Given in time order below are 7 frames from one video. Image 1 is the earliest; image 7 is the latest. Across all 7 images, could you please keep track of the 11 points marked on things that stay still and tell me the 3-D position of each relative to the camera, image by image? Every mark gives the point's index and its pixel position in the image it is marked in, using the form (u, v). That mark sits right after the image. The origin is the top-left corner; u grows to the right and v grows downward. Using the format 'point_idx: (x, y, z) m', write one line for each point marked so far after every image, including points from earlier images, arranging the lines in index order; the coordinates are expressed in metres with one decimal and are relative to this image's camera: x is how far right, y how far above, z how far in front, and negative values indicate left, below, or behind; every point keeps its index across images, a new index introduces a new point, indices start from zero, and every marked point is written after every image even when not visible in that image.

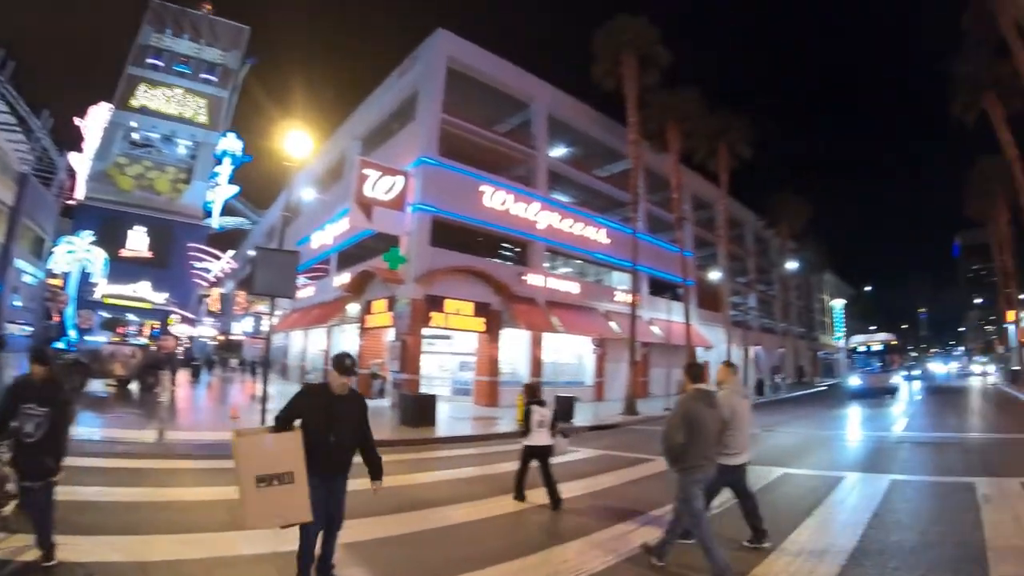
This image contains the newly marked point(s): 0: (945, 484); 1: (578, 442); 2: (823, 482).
0: (+7.4, -3.5, +10.1) m
1: (+1.2, -5.0, +18.4) m
2: (+6.0, -3.9, +11.5) m
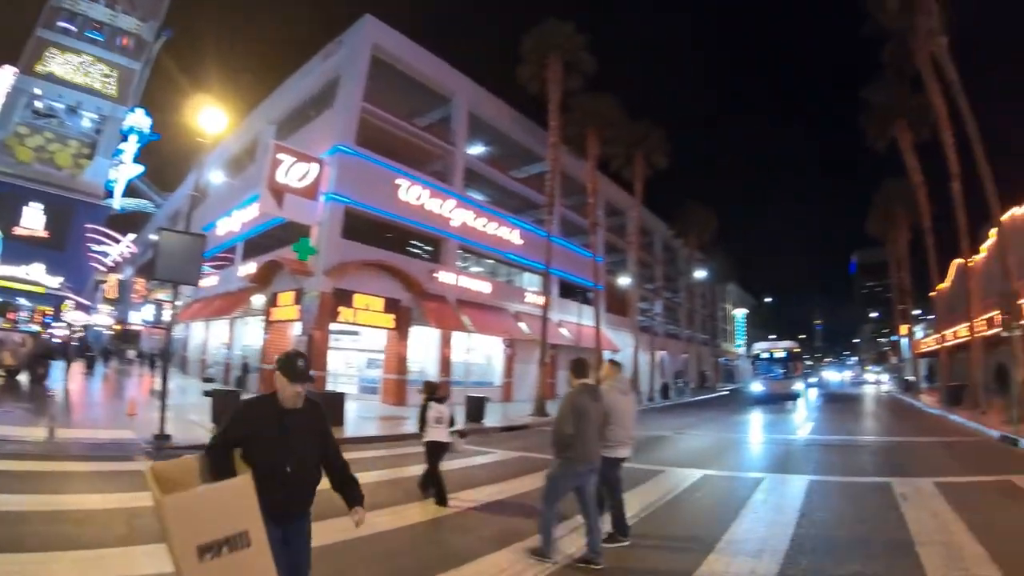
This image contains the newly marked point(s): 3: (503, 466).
0: (+6.2, -3.6, +10.6) m
1: (-1.1, -5.0, +18.0) m
2: (+4.7, -4.0, +11.9) m
3: (-0.2, -4.4, +14.0) m
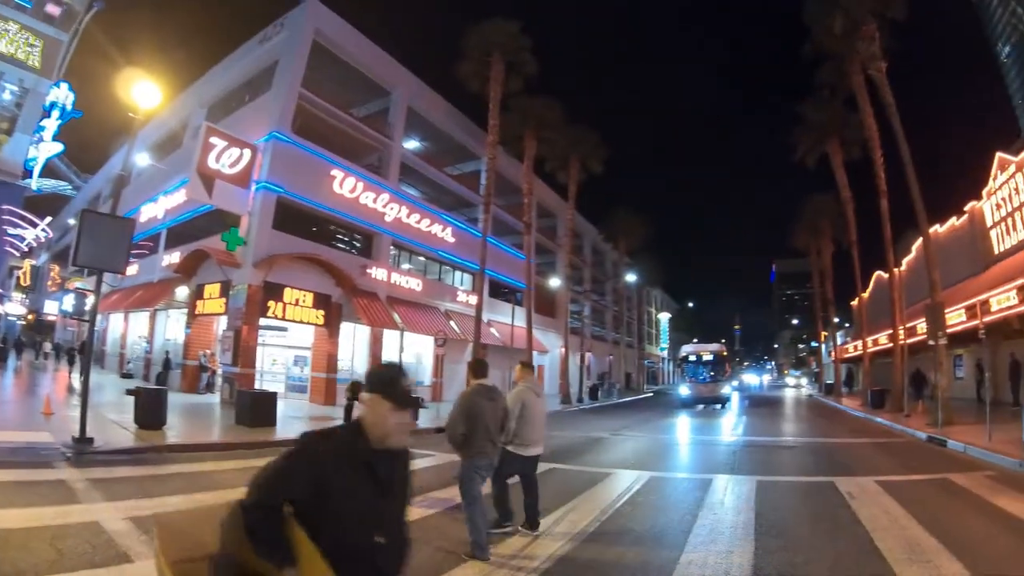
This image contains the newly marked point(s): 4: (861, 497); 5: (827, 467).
0: (+5.4, -3.8, +11.1) m
1: (-2.8, -4.9, +17.5) m
2: (+3.7, -4.1, +12.1) m
3: (-1.4, -4.3, +13.5) m
4: (+5.9, -3.5, +9.6) m
5: (+6.8, -3.9, +12.2) m
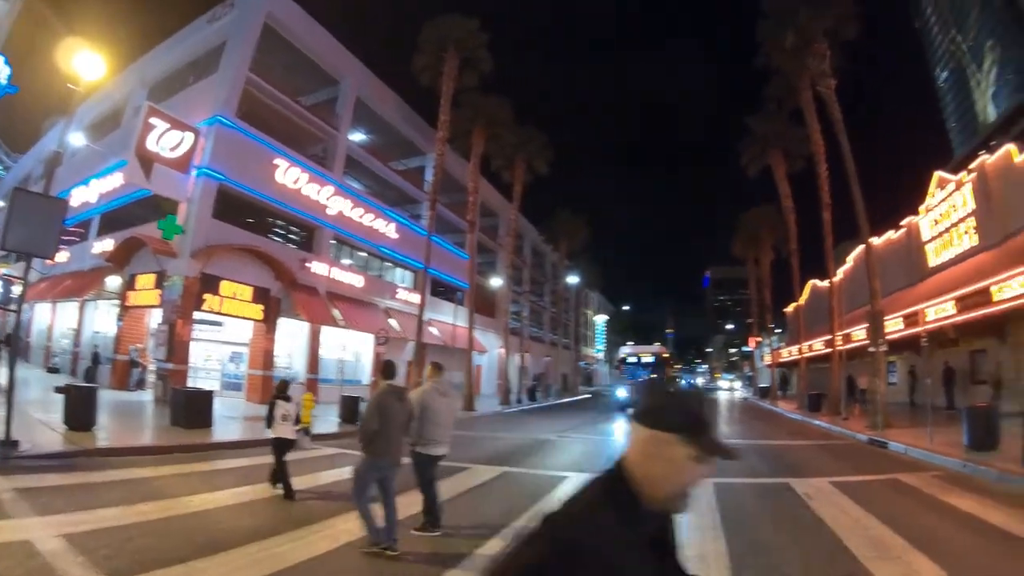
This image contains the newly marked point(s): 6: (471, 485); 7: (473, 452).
0: (+4.7, -3.9, +11.4) m
1: (-4.3, -4.8, +16.8) m
2: (+2.8, -4.2, +12.3) m
3: (-2.4, -4.3, +13.1) m
4: (+5.4, -3.7, +10.0) m
5: (+5.9, -4.0, +12.7) m
6: (-0.9, -4.2, +12.2) m
7: (-1.5, -4.7, +16.2) m
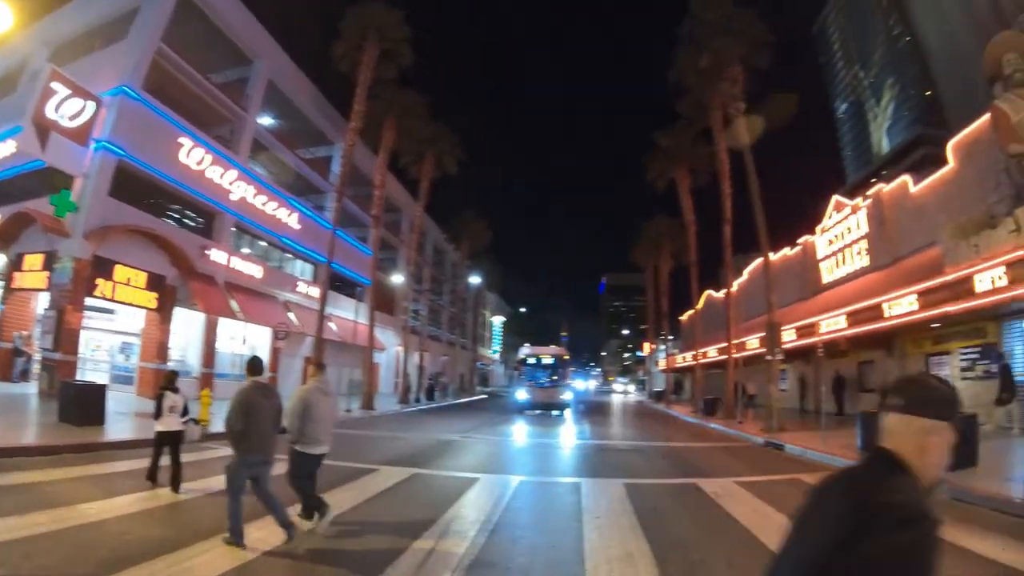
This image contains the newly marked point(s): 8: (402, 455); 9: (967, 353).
0: (+3.1, -4.2, +12.2) m
1: (-6.7, -4.6, +15.9) m
2: (+1.1, -4.4, +12.7) m
3: (-4.2, -4.2, +12.5) m
4: (+4.0, -4.0, +10.9) m
5: (+4.1, -4.3, +13.6) m
6: (-2.5, -4.2, +12.0) m
7: (-3.9, -4.6, +15.8) m
8: (-3.1, -4.6, +15.6) m
9: (+12.7, -1.8, +15.9) m
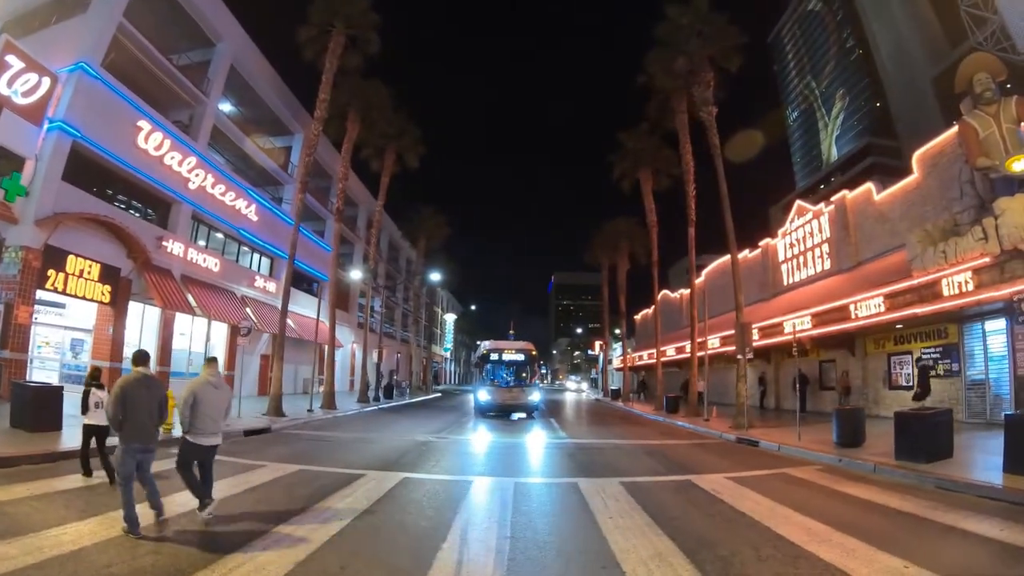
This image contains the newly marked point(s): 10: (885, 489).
0: (+3.1, -4.2, +12.3) m
1: (-7.1, -4.4, +15.0) m
2: (+1.1, -4.4, +12.6) m
3: (-4.2, -4.1, +11.9) m
4: (+4.1, -4.0, +11.1) m
5: (+3.9, -4.3, +13.8) m
6: (-2.5, -4.2, +11.5) m
7: (-4.2, -4.5, +15.2) m
8: (-3.4, -4.5, +15.1) m
9: (+12.3, -1.9, +17.0) m
10: (+8.0, -4.3, +12.2) m
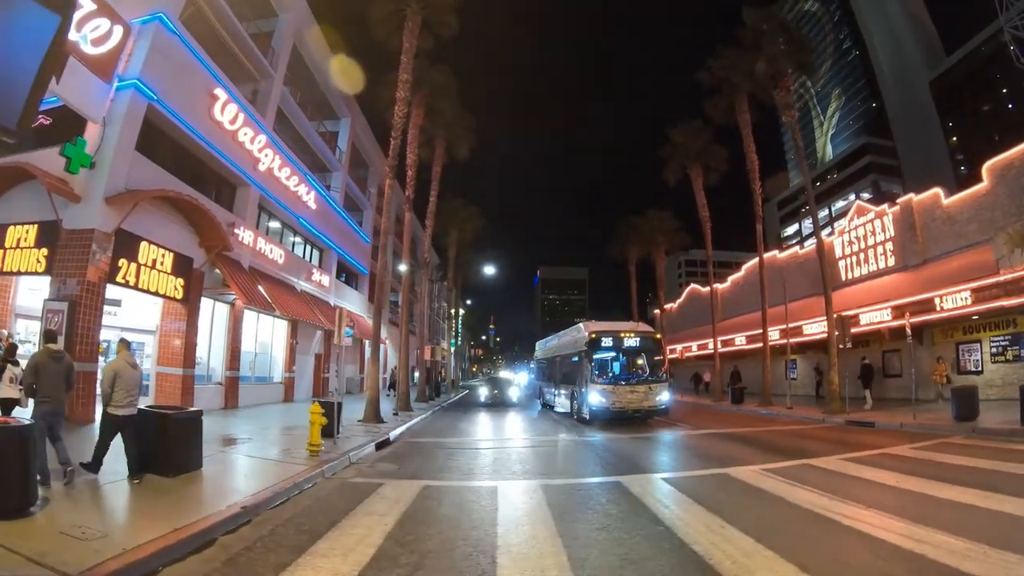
0: (+8.3, -4.0, +13.0) m
1: (-2.1, -4.3, +13.5) m
2: (+6.3, -4.2, +12.8) m
3: (+1.3, -3.9, +11.1) m
4: (+9.6, -3.9, +12.0) m
5: (+8.8, -4.2, +14.6) m
6: (+3.0, -4.0, +11.1) m
7: (+0.6, -4.3, +14.3) m
8: (+1.4, -4.4, +14.4) m
9: (+16.4, -1.8, +19.4) m
10: (+13.1, -4.2, +13.9) m
